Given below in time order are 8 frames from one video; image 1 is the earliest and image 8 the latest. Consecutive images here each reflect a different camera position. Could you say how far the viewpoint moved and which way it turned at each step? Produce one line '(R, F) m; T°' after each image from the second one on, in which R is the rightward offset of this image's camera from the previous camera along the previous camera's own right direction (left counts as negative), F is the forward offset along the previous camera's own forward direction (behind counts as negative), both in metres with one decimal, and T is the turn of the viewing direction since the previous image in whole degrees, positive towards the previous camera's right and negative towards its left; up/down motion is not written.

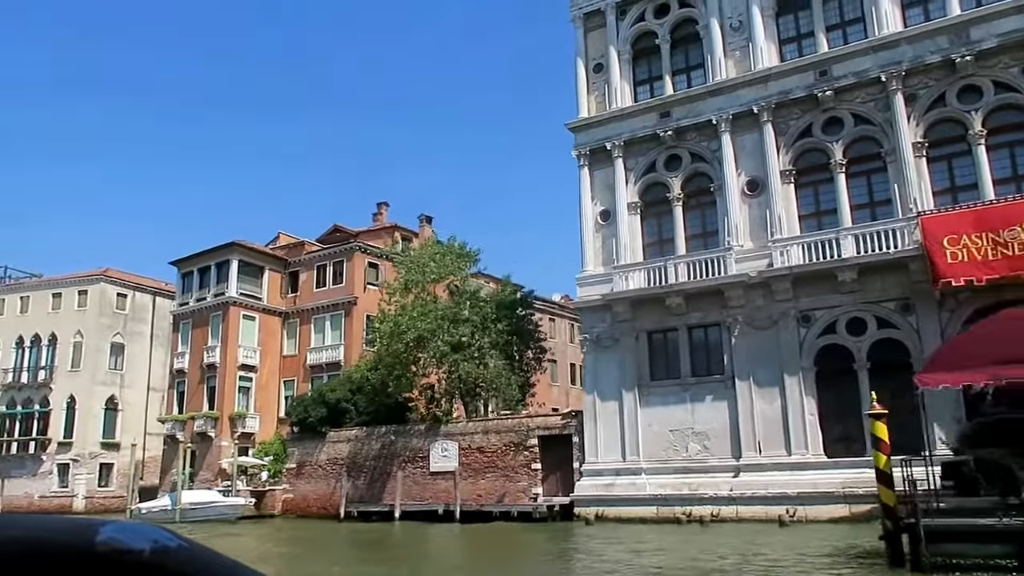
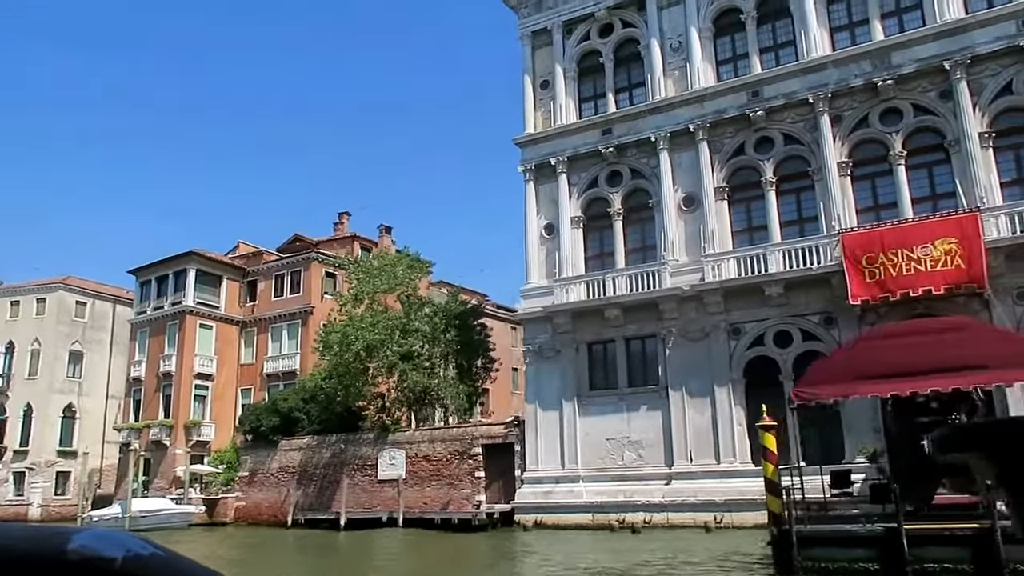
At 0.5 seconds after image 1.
(+1.0, -0.5) m; +1°
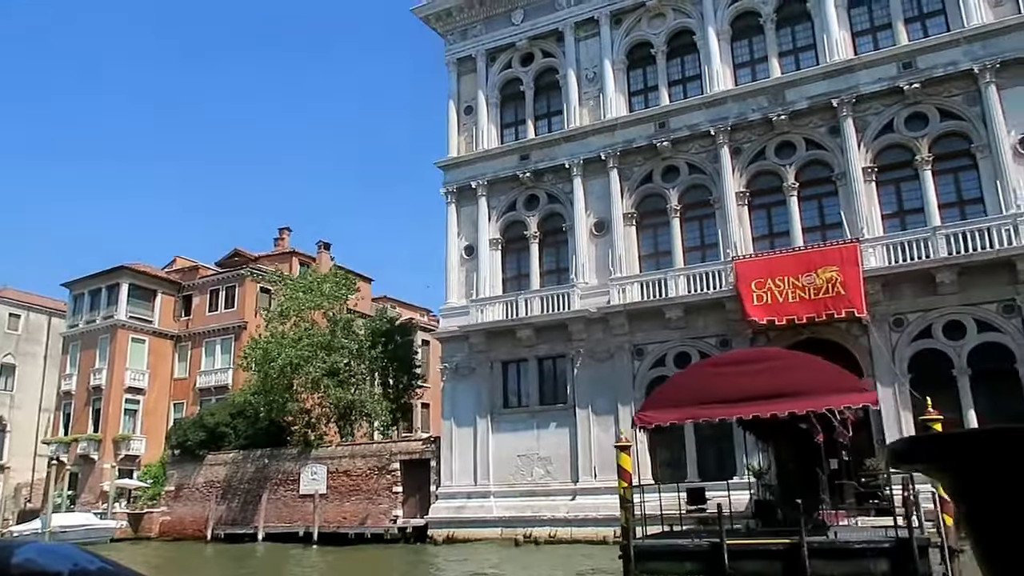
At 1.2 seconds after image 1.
(+1.4, -0.7) m; +2°
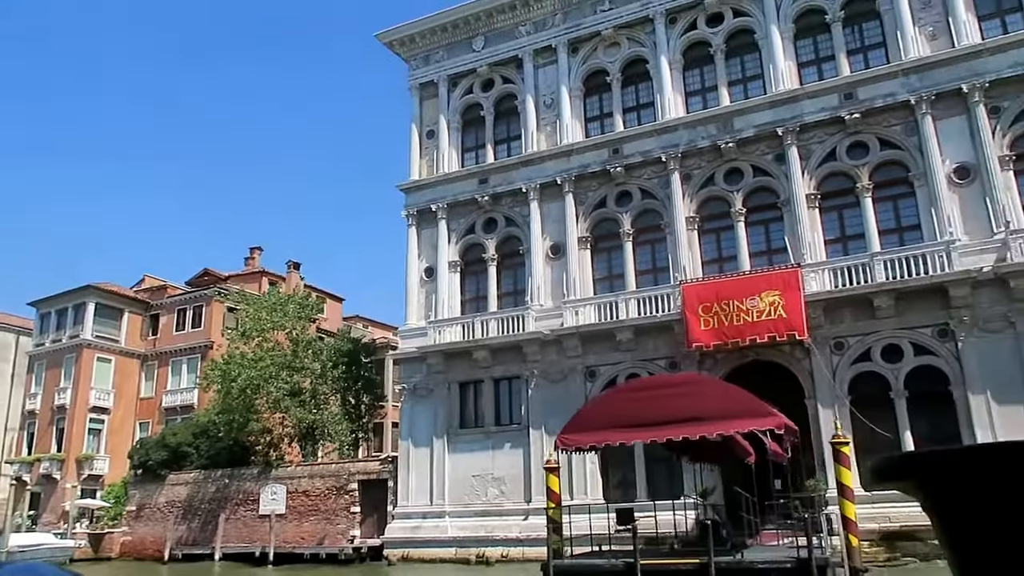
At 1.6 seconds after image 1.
(+0.9, -0.4) m; +1°
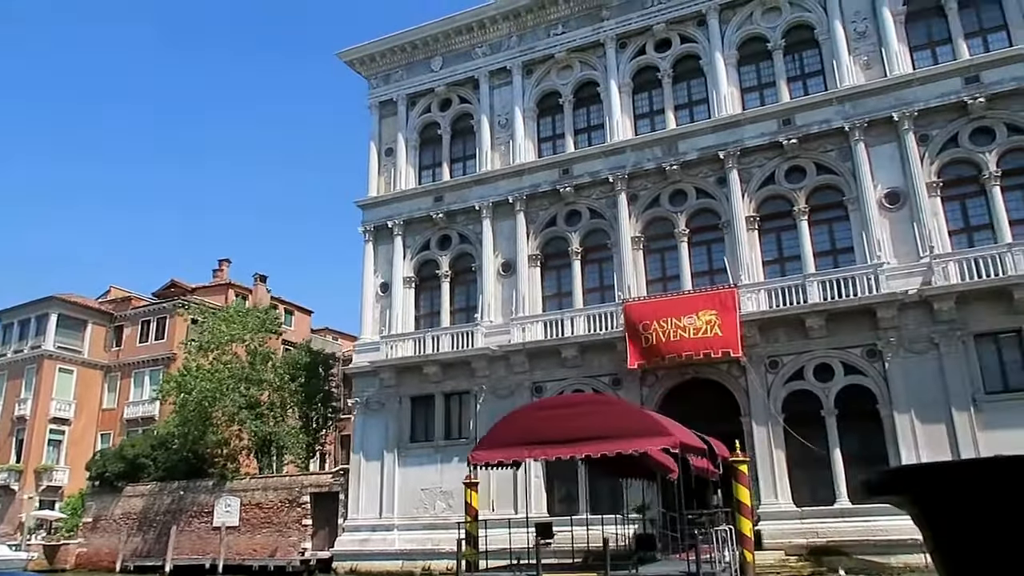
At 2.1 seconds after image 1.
(+1.0, -0.4) m; +1°
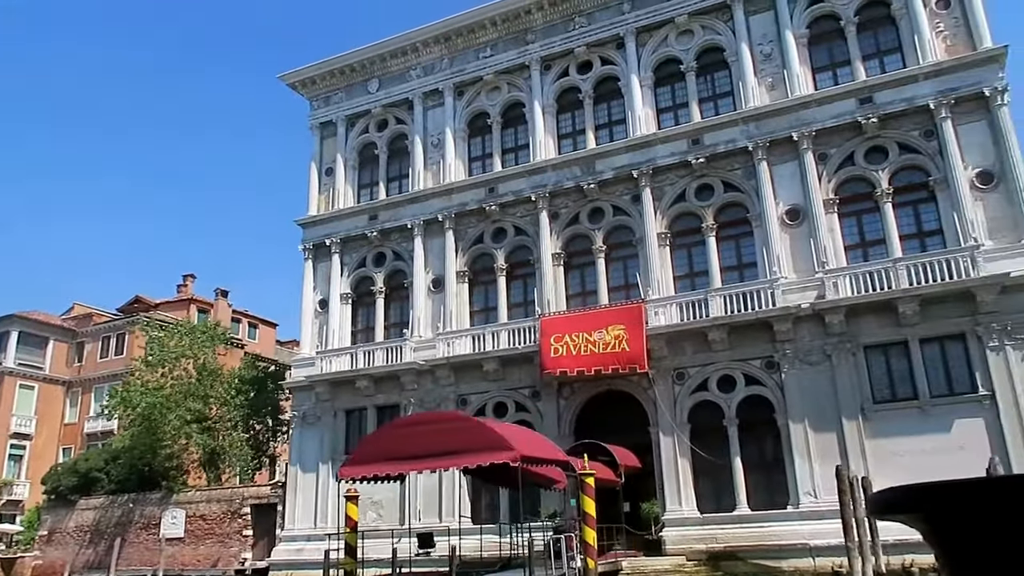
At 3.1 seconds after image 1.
(+2.2, -0.8) m; 0°
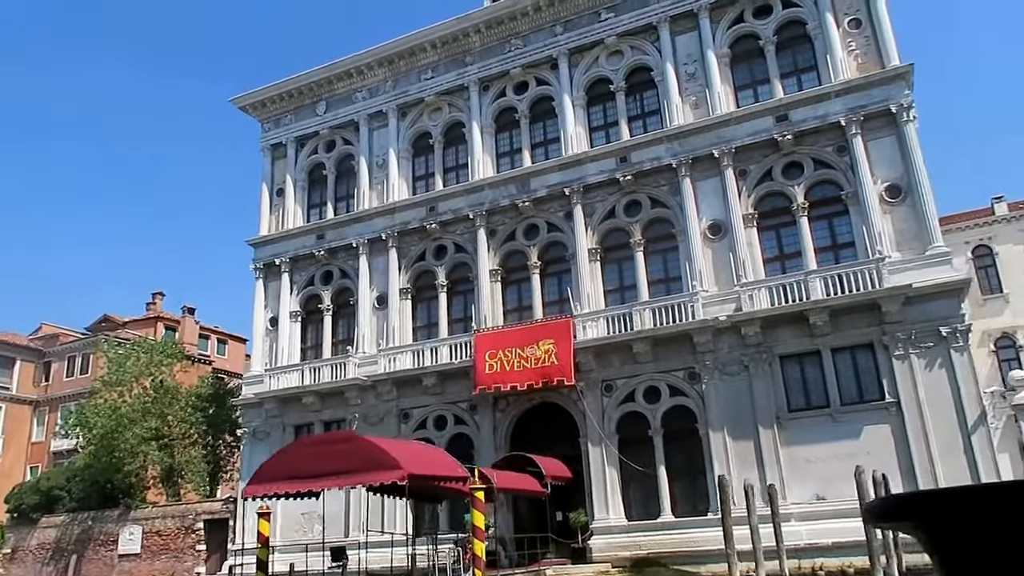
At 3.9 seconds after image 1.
(+1.7, -0.6) m; 0°
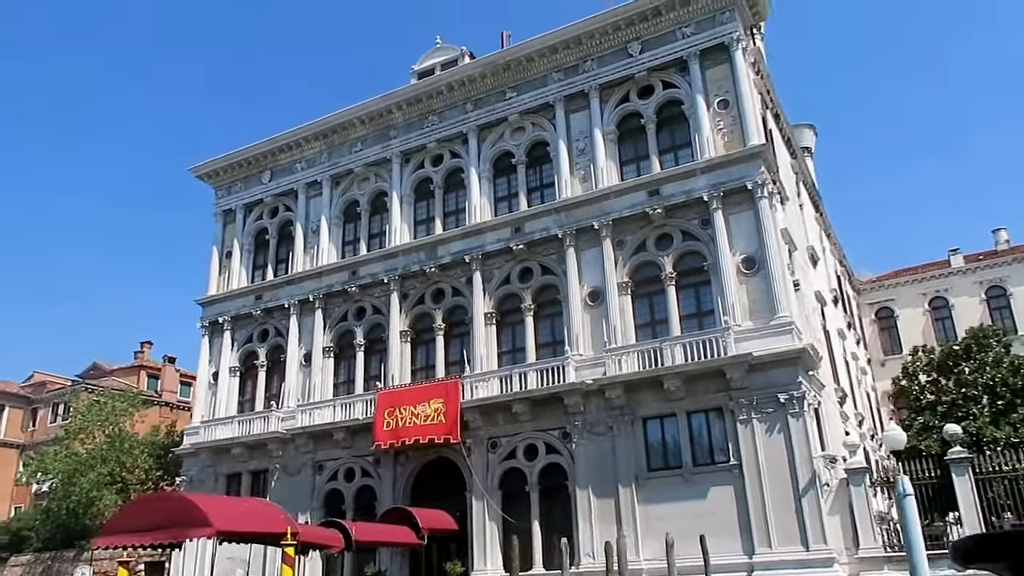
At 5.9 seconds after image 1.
(+4.3, -1.5) m; -3°
